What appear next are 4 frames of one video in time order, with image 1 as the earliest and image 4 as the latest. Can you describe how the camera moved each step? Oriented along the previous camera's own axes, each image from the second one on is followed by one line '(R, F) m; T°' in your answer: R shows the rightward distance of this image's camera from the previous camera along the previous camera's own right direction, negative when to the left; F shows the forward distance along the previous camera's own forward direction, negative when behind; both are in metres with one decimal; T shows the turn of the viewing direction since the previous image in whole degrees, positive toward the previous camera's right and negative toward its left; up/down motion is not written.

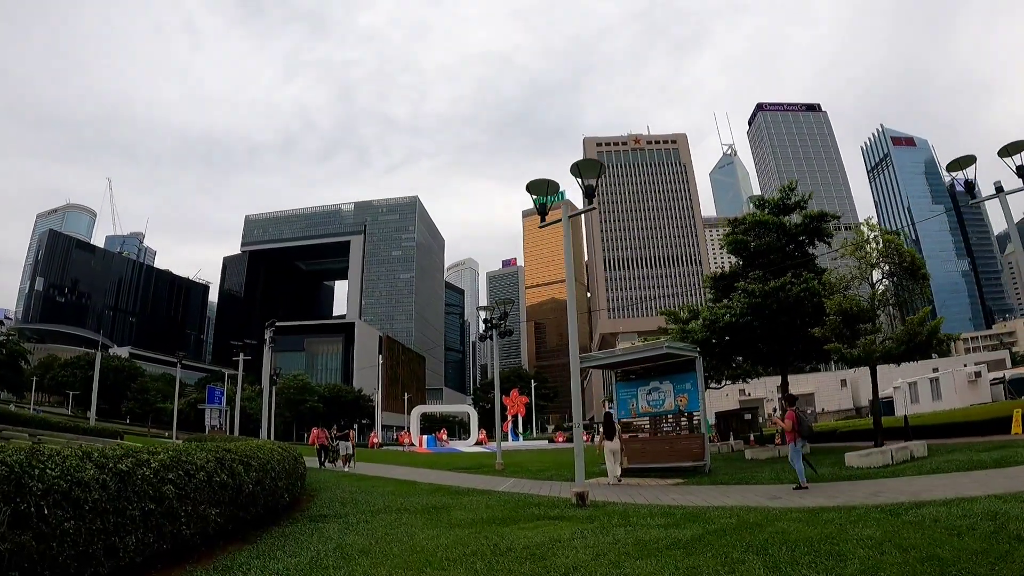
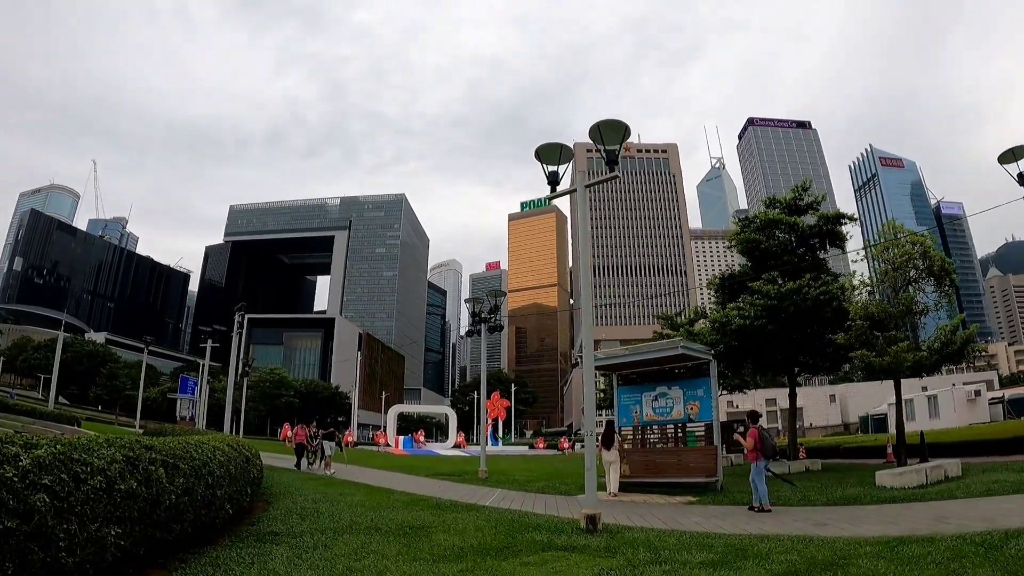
(-0.3, +1.7) m; +2°
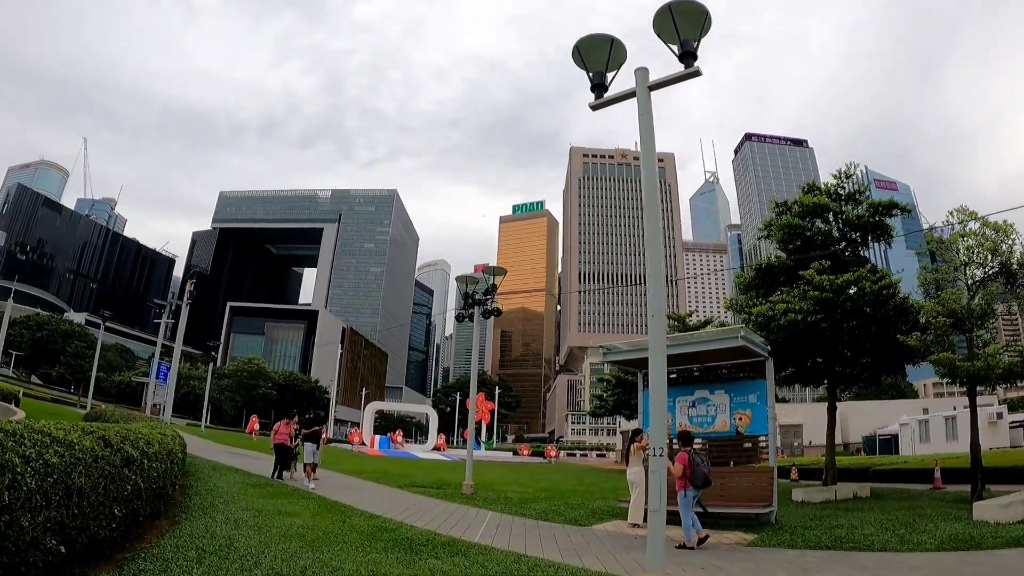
(-0.3, +2.9) m; +1°
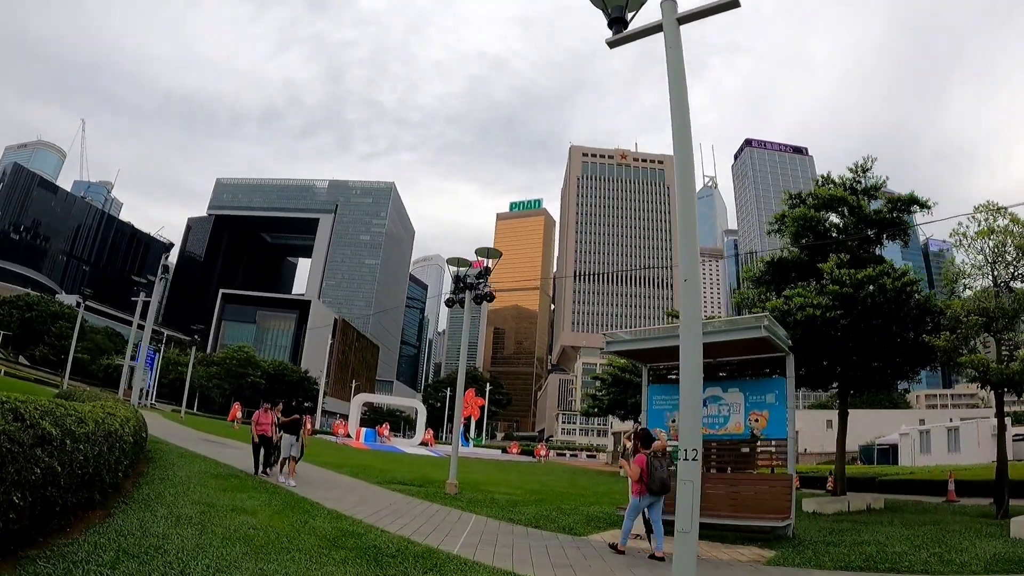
(0.0, +1.1) m; 0°
